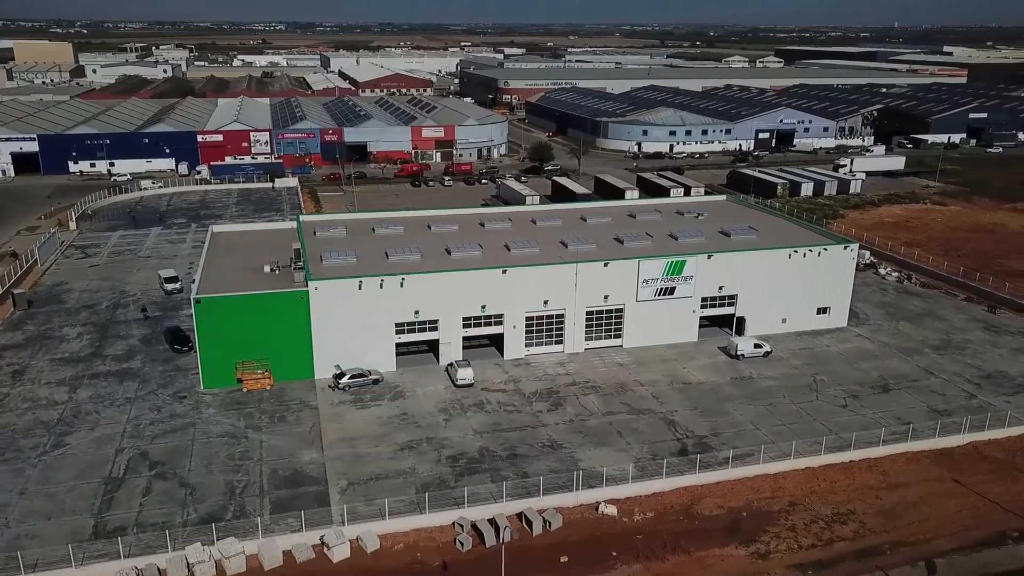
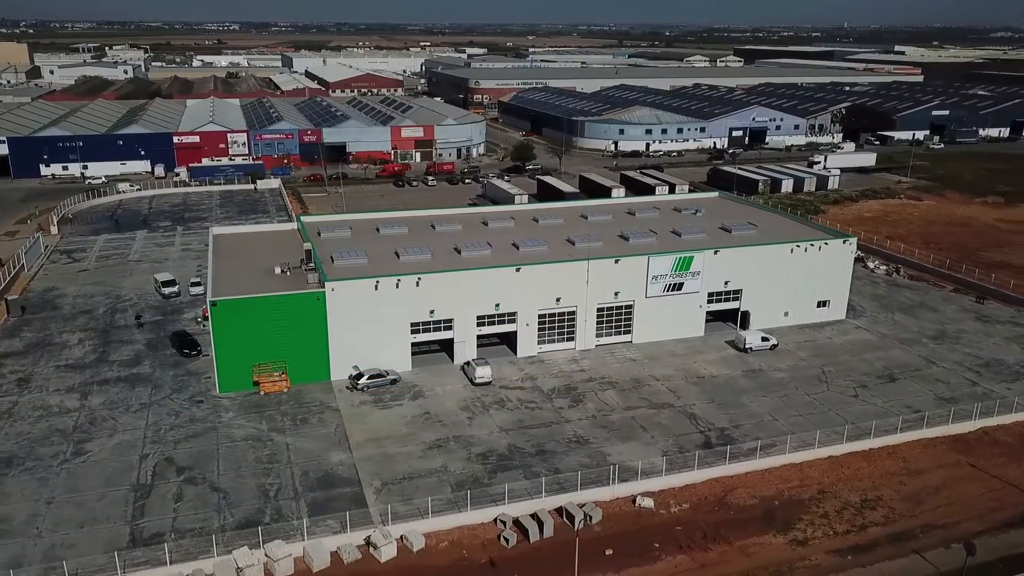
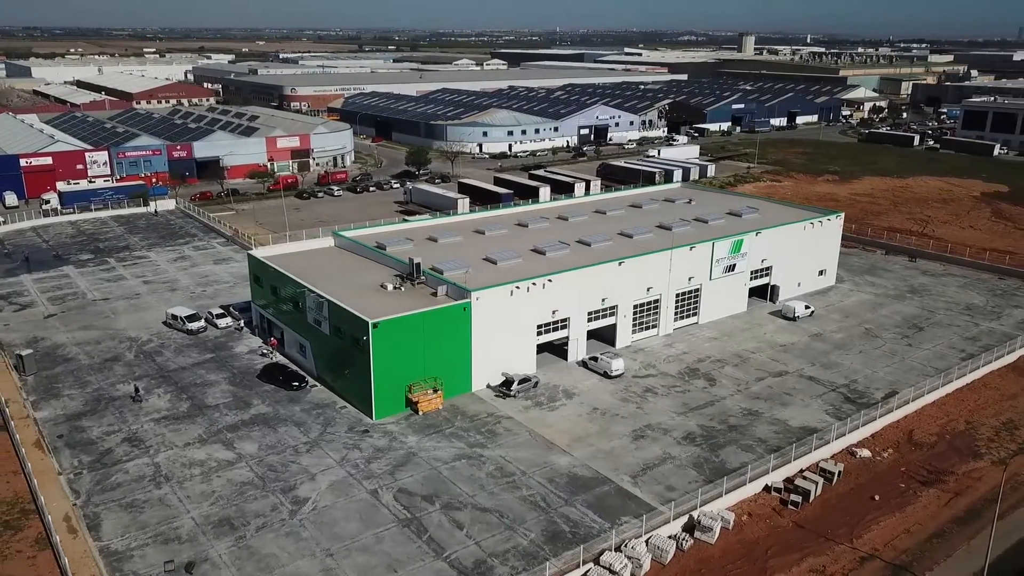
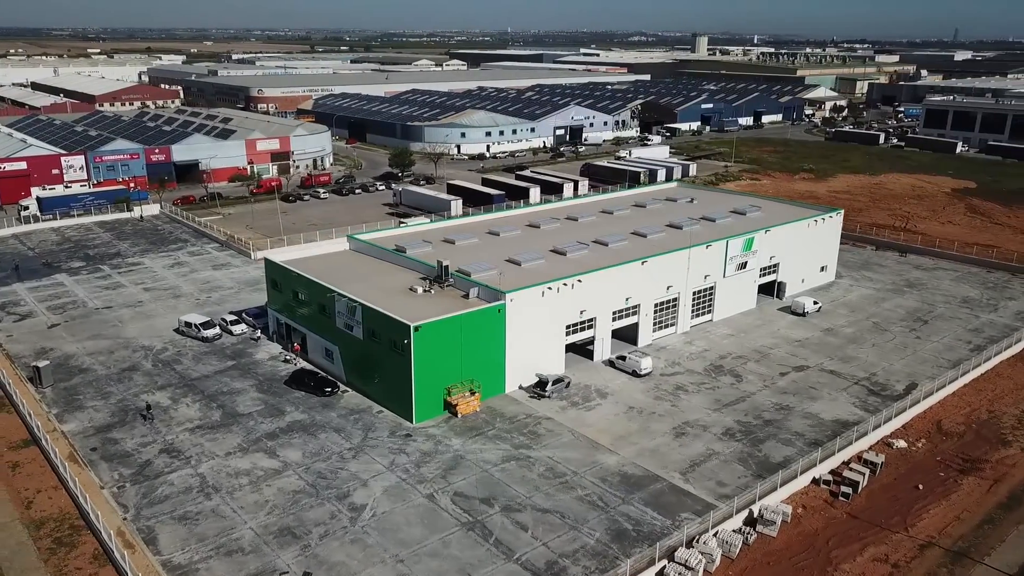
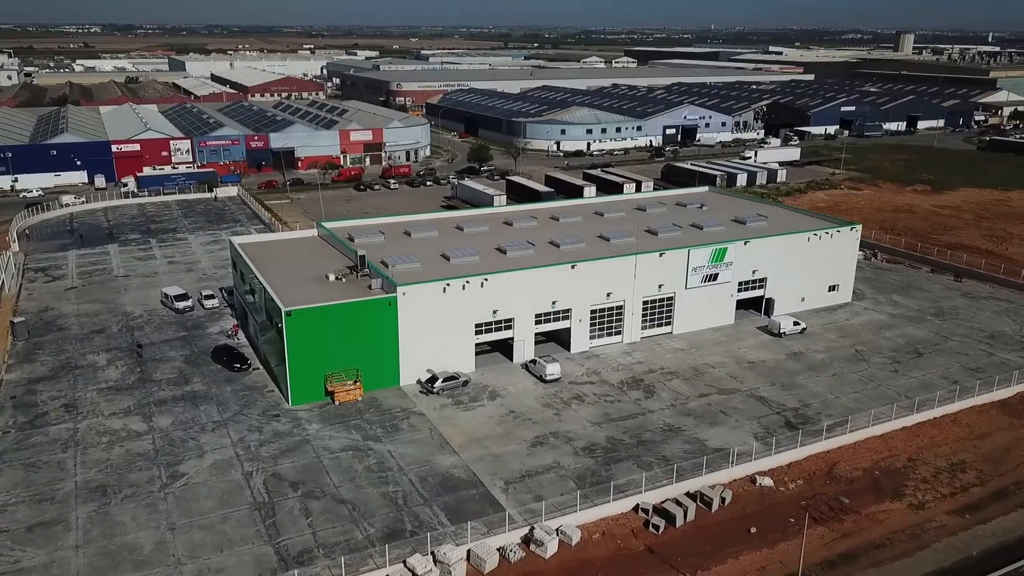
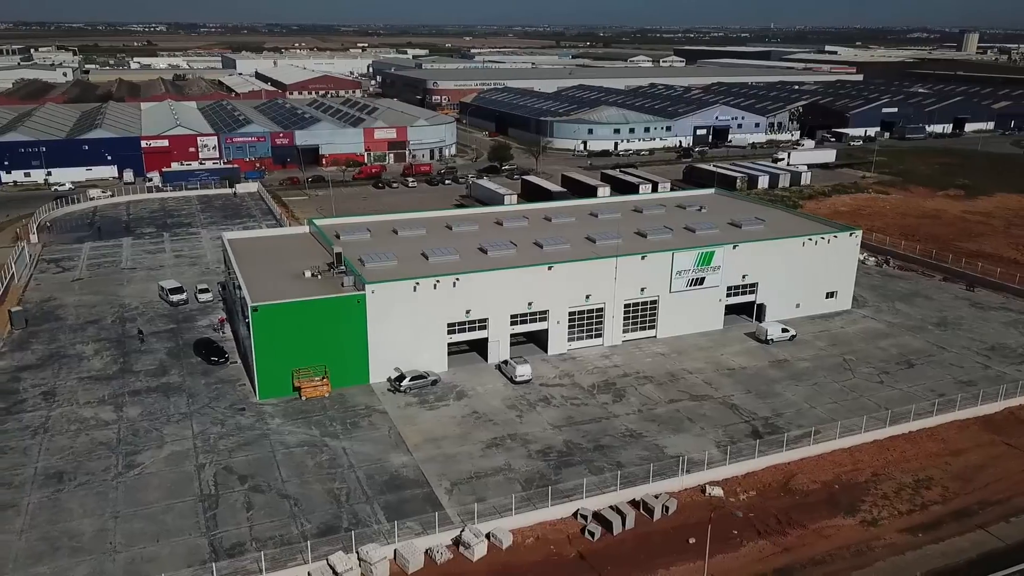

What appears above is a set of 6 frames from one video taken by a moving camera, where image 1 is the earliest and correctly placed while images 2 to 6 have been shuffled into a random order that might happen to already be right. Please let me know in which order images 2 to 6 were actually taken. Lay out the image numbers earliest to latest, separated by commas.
2, 6, 5, 3, 4
